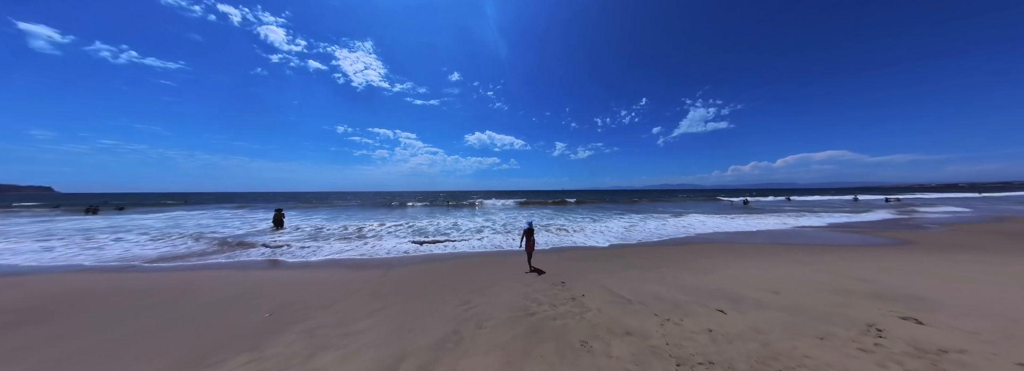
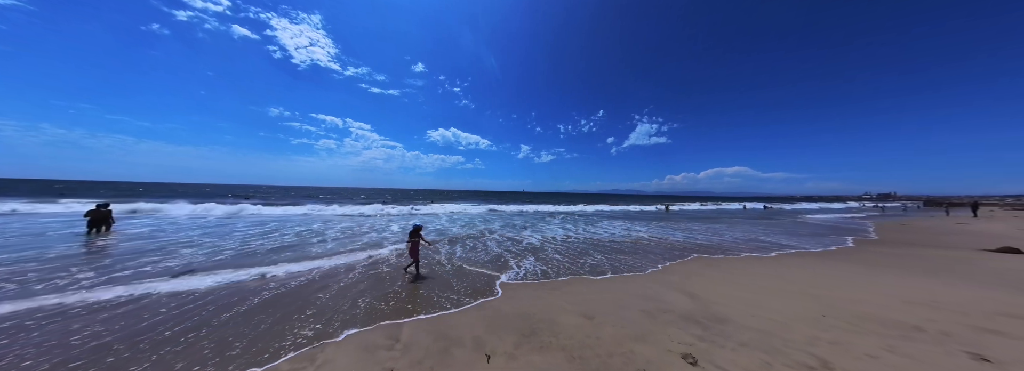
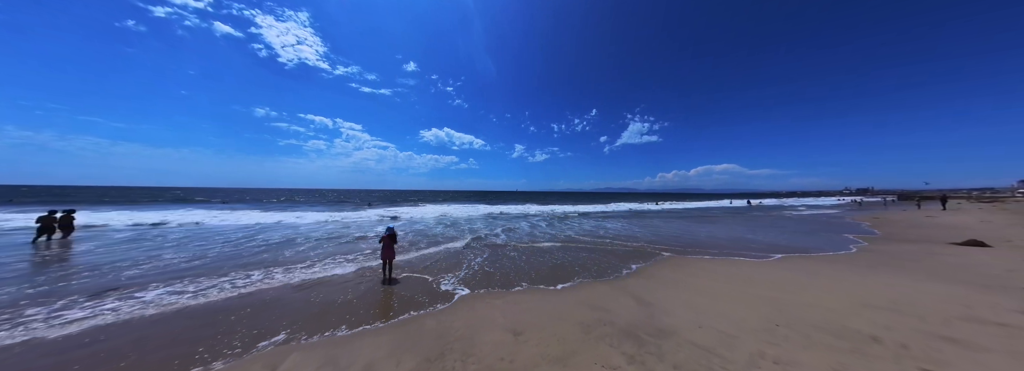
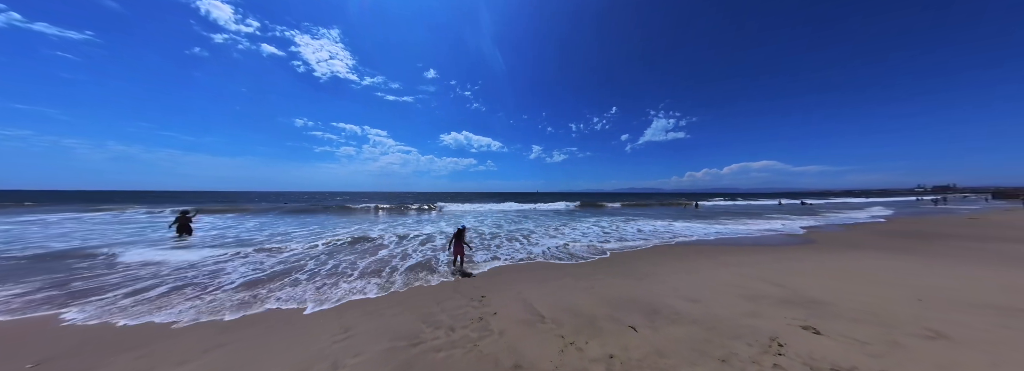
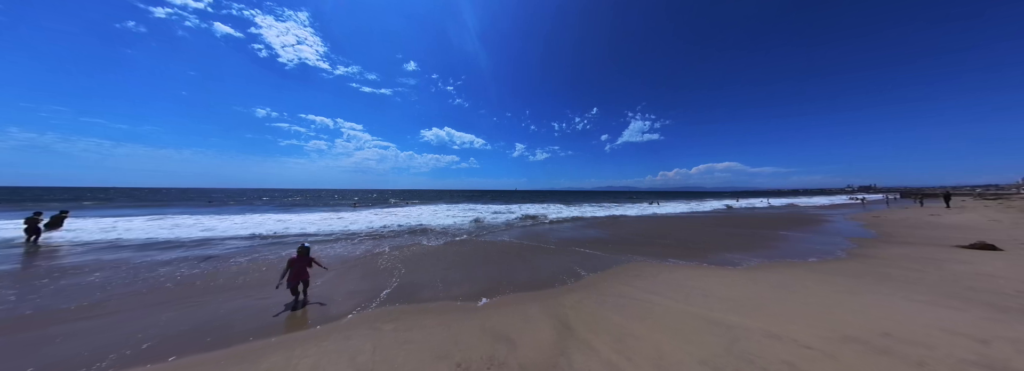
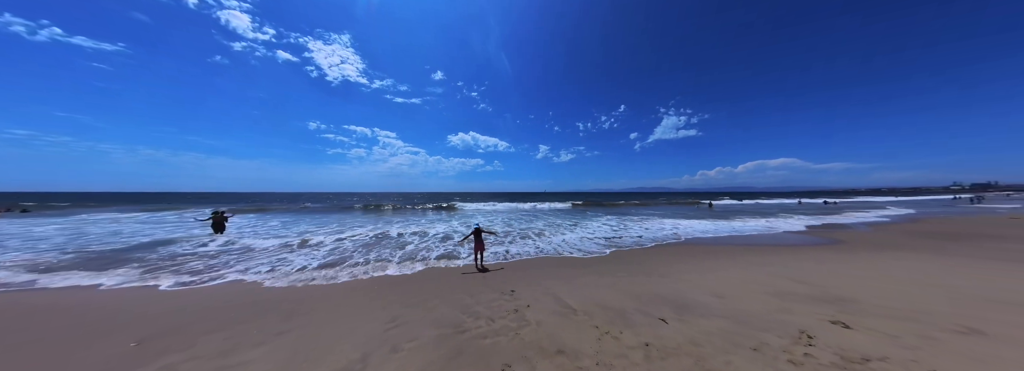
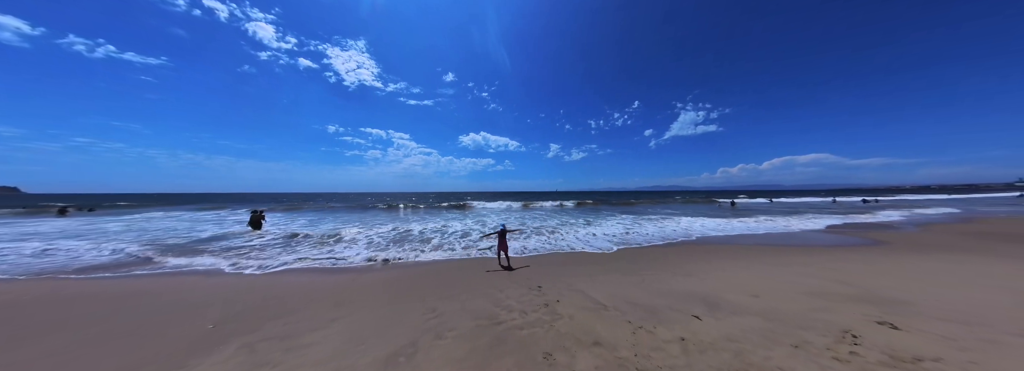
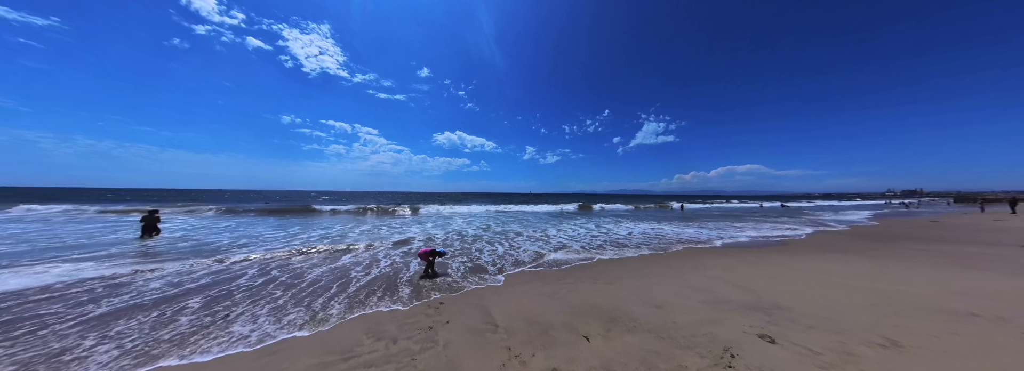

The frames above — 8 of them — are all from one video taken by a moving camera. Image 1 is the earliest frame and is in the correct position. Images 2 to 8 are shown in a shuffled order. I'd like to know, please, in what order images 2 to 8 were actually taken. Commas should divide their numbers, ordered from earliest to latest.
7, 6, 4, 8, 2, 3, 5
